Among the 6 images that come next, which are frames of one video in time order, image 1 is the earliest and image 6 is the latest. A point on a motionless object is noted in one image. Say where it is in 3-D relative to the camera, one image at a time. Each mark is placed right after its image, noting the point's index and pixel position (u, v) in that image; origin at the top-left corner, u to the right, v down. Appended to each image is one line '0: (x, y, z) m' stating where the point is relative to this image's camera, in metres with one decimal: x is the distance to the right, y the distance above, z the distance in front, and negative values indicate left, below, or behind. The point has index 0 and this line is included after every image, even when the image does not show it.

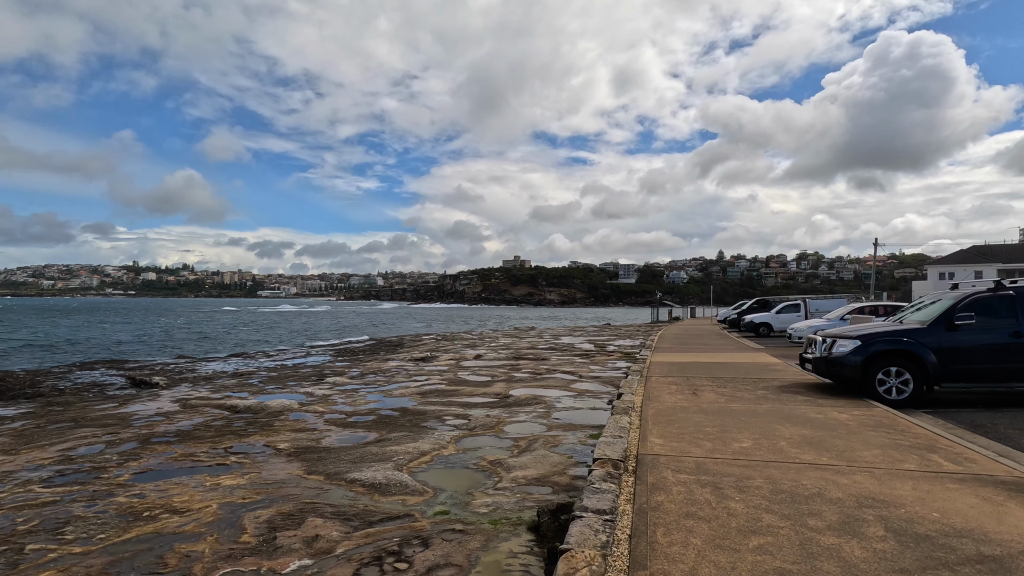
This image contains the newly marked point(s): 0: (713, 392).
0: (+2.9, -1.5, +7.7) m
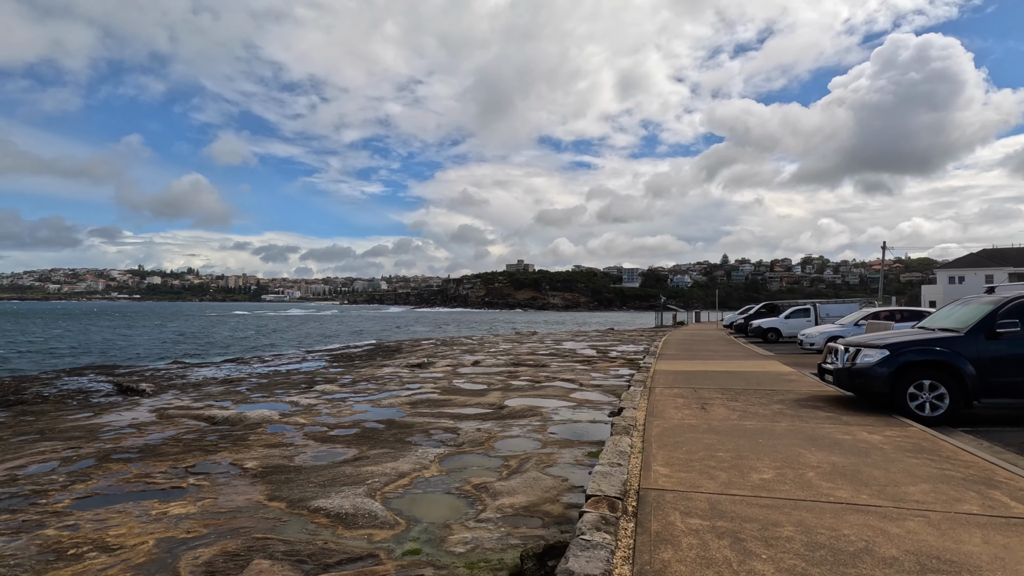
0: (+2.7, -1.5, +7.0) m
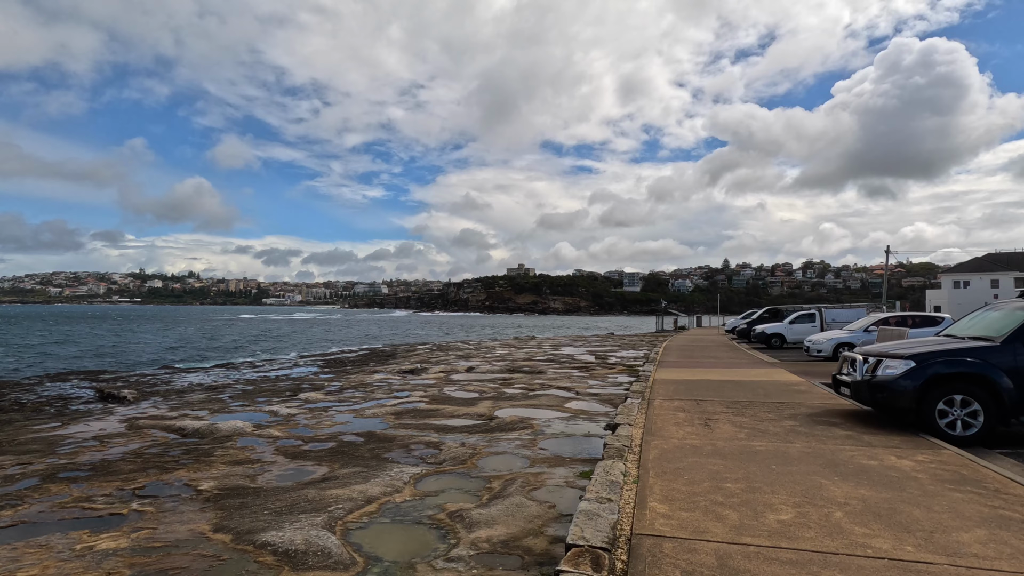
0: (+2.5, -1.6, +6.3) m
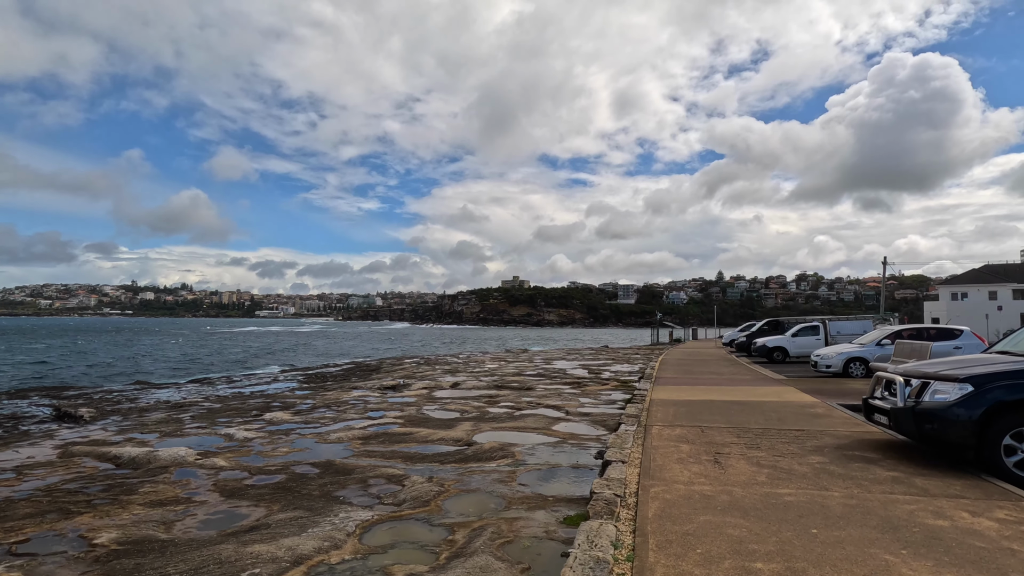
0: (+2.2, -1.7, +5.2) m
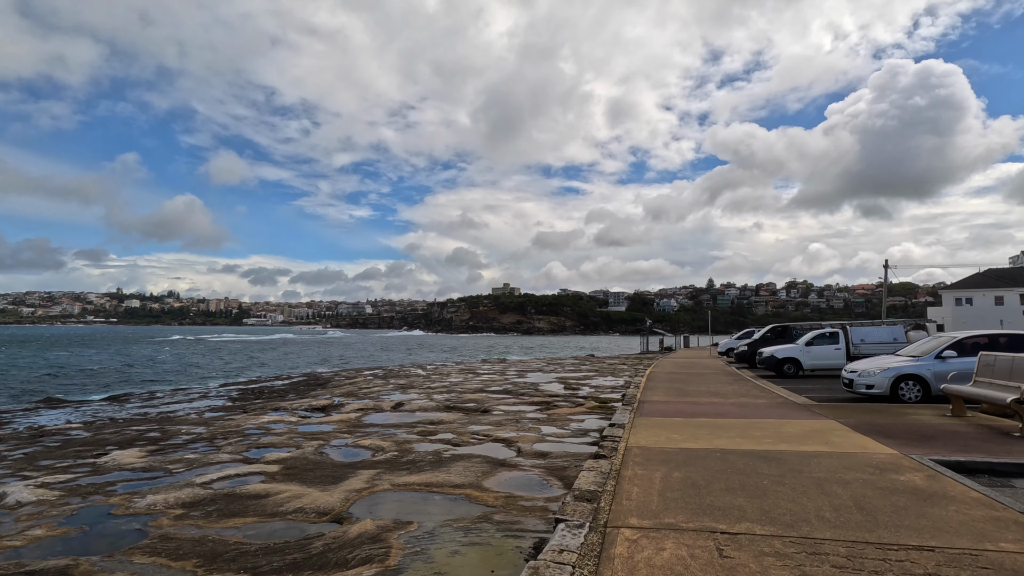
0: (+1.1, -1.4, +1.7) m
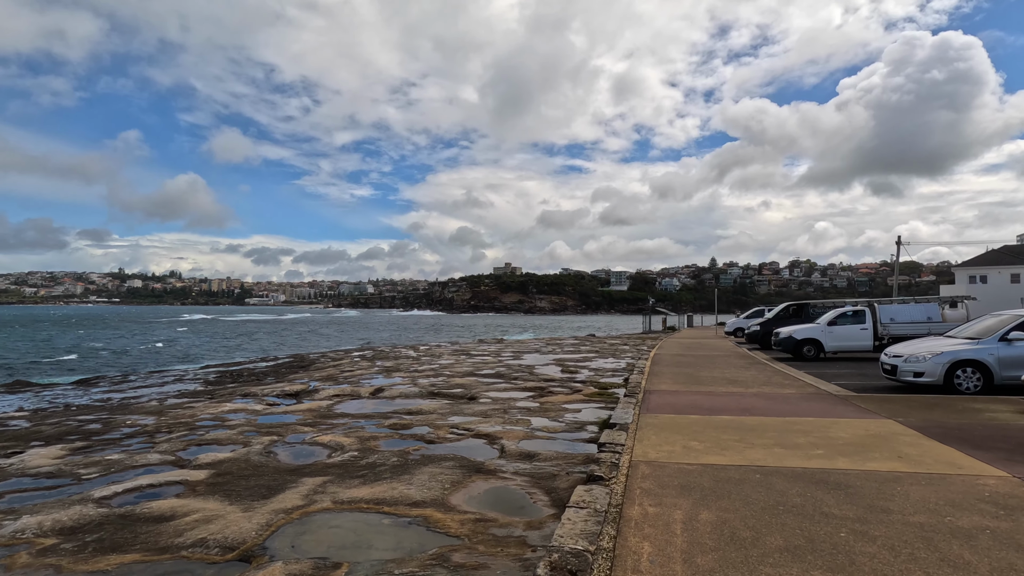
0: (+0.8, -1.2, +0.2) m
